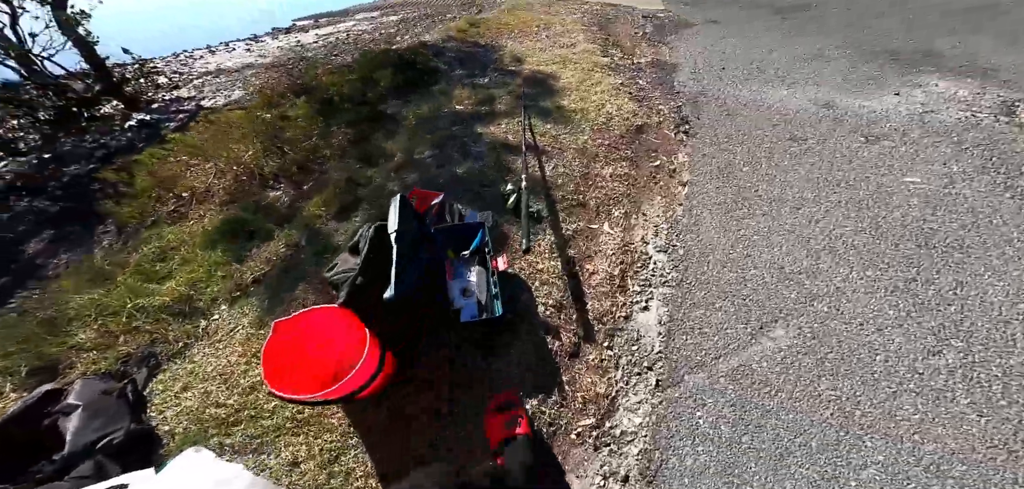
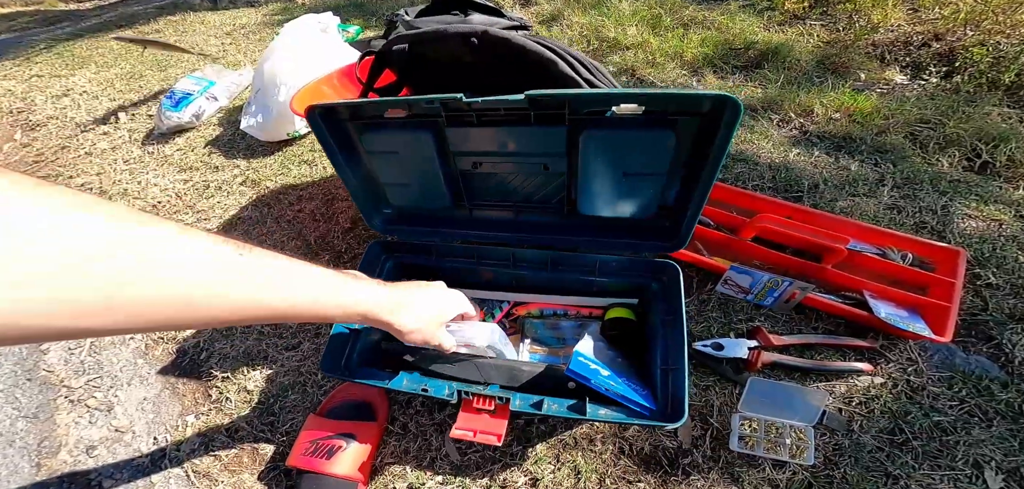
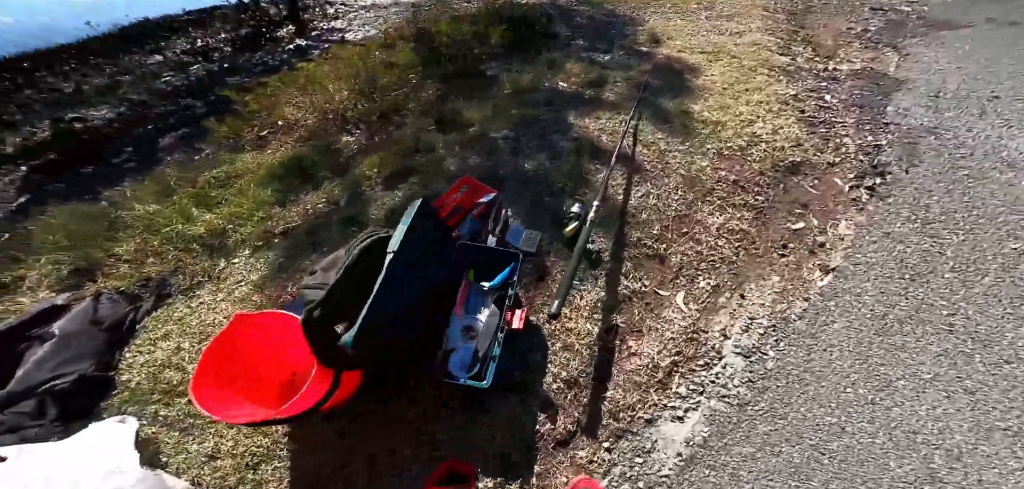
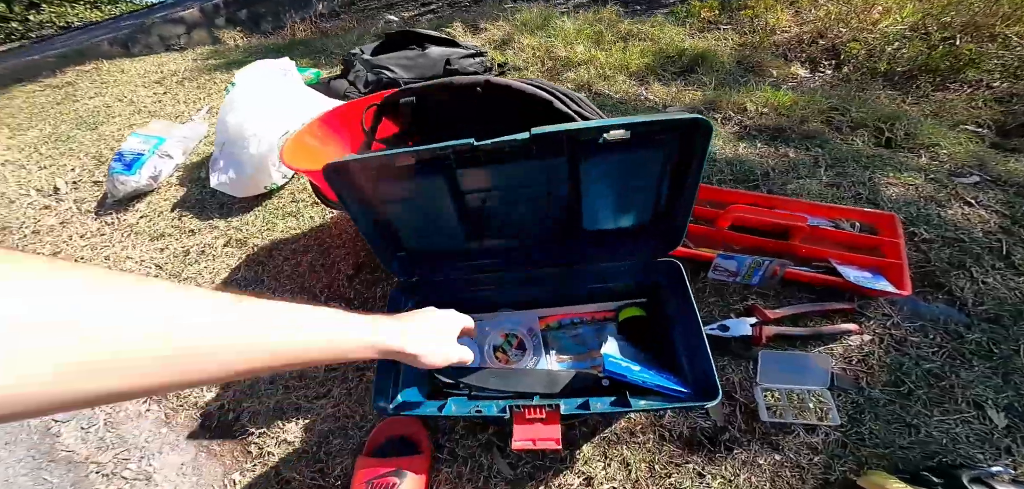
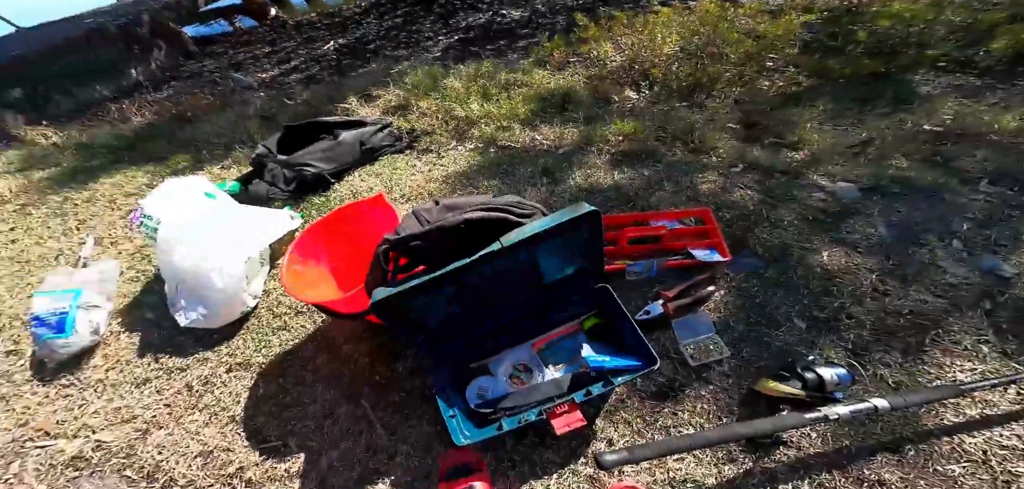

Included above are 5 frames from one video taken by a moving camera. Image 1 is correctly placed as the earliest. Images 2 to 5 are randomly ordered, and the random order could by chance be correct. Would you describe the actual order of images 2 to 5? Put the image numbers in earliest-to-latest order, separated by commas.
3, 5, 4, 2
